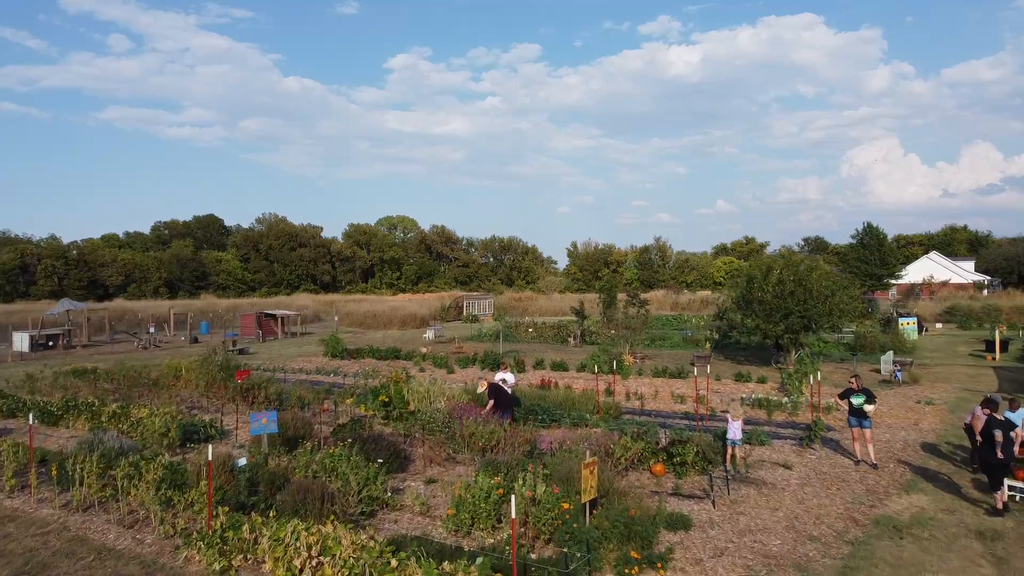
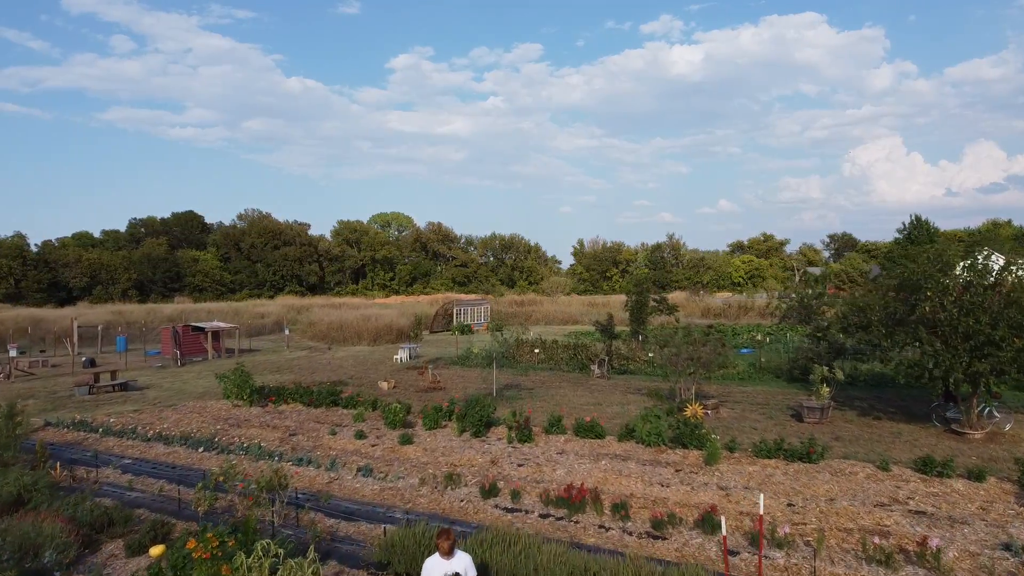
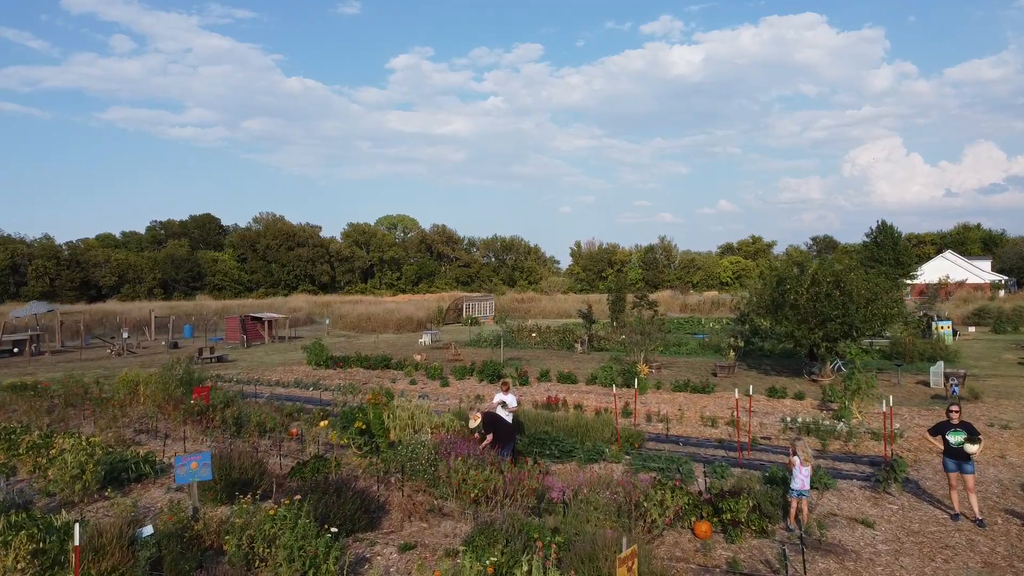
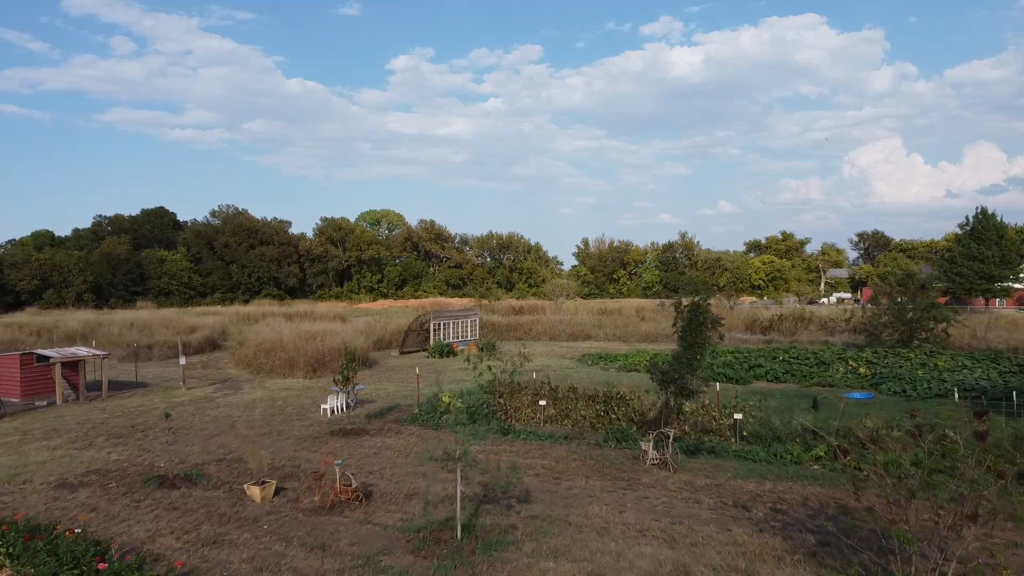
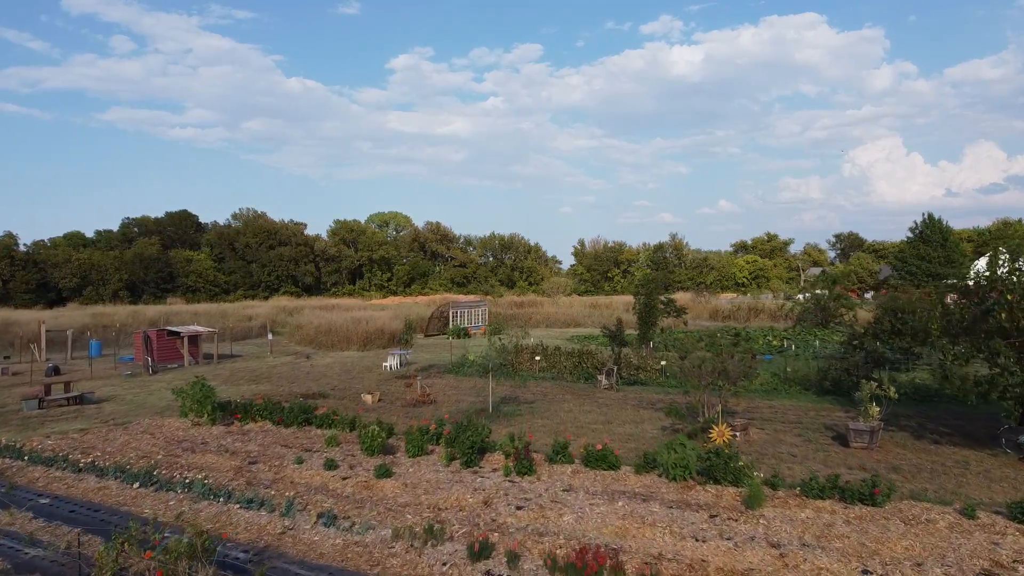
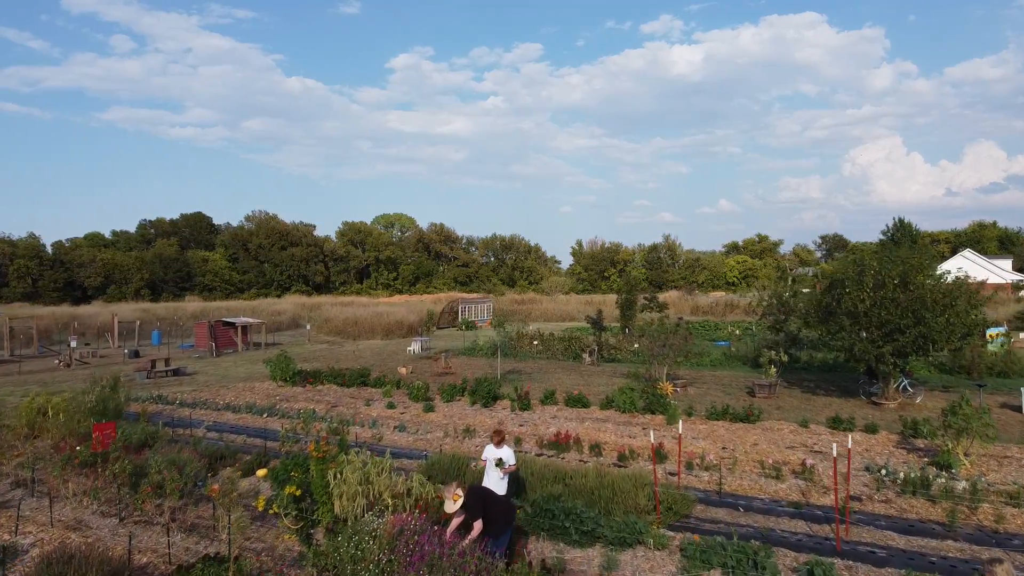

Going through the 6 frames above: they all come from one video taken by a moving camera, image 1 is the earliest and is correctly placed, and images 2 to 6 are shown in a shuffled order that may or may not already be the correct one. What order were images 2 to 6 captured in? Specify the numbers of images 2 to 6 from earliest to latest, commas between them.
3, 6, 2, 5, 4
